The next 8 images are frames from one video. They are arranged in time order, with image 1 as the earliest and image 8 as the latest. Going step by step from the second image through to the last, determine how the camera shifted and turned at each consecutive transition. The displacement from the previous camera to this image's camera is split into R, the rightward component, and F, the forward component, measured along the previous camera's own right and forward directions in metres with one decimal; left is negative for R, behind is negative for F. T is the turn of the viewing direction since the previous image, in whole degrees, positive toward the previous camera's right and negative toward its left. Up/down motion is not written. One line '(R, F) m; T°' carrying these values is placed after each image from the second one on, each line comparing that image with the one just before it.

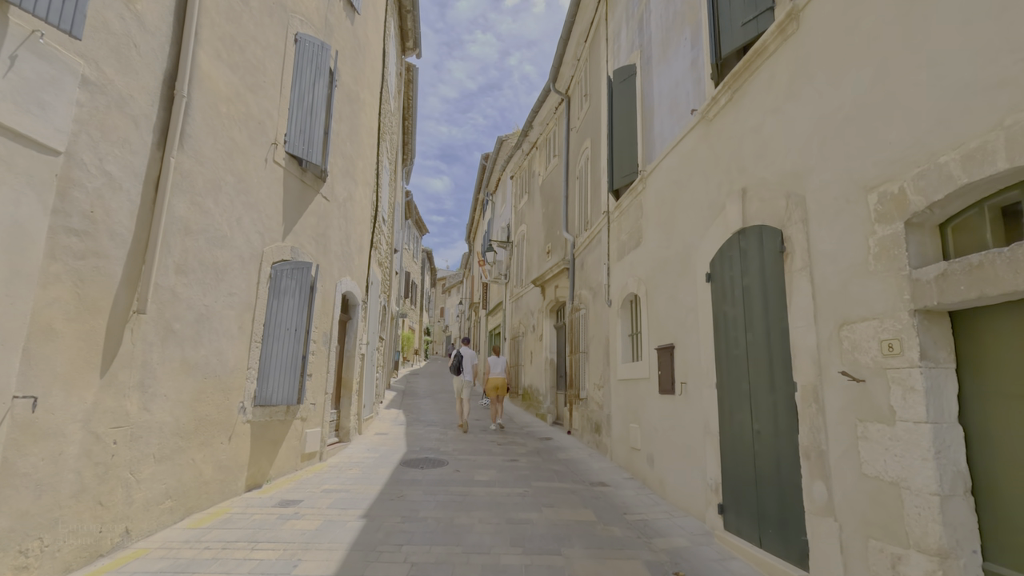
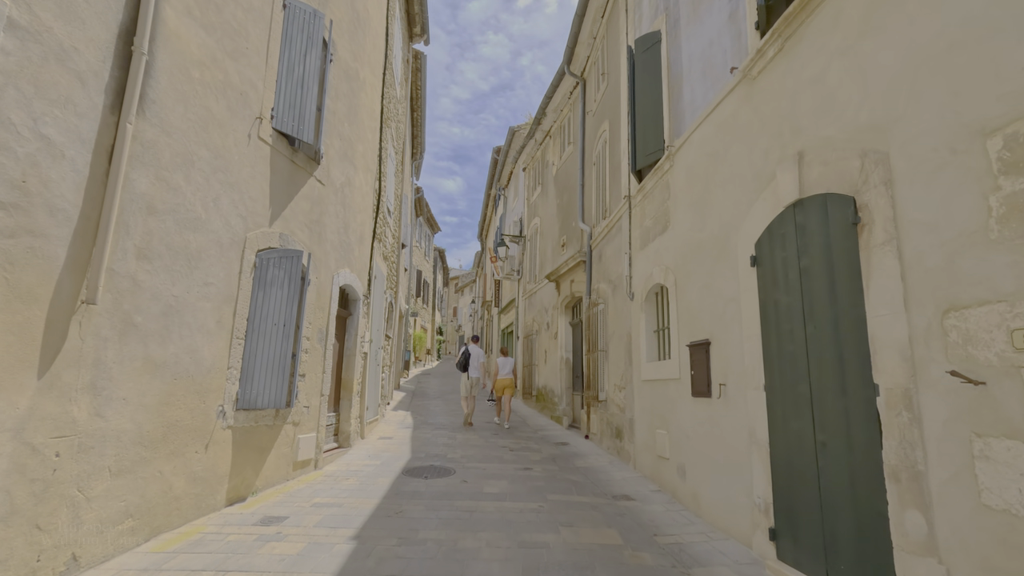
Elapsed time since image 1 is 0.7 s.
(0.0, +0.6) m; -1°
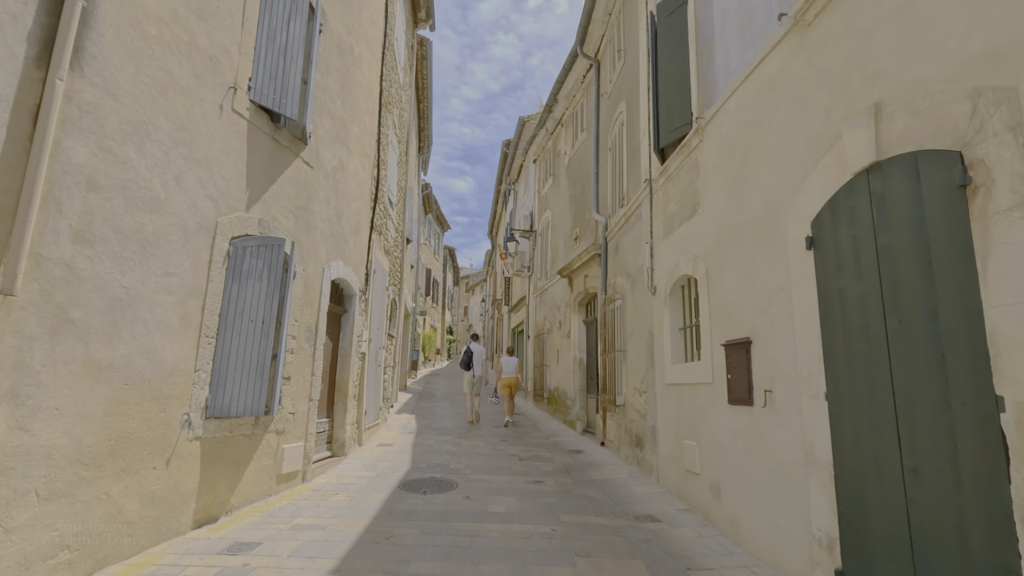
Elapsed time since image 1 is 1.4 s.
(0.0, +0.6) m; -1°
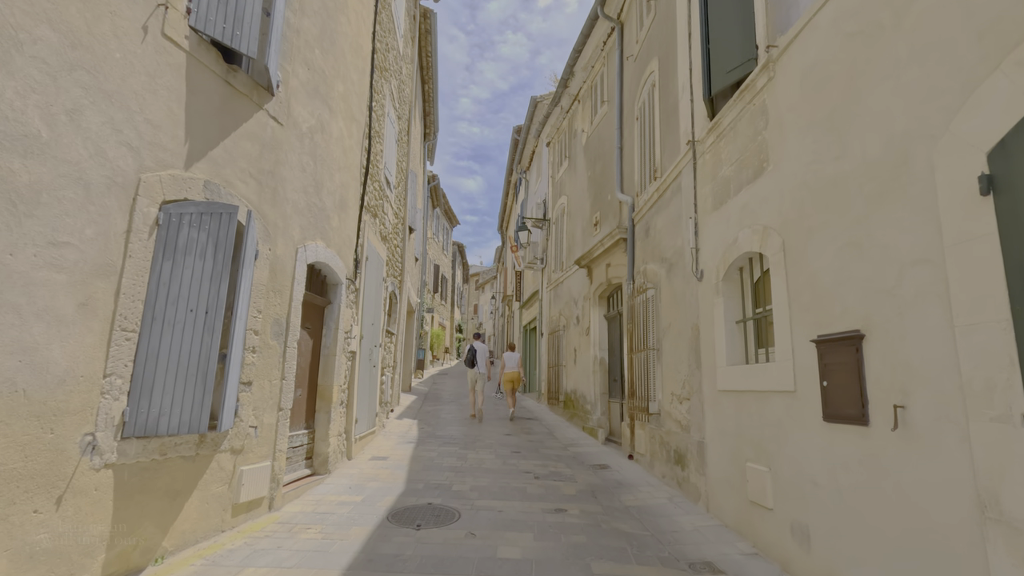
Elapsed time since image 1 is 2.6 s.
(0.0, +1.0) m; -1°
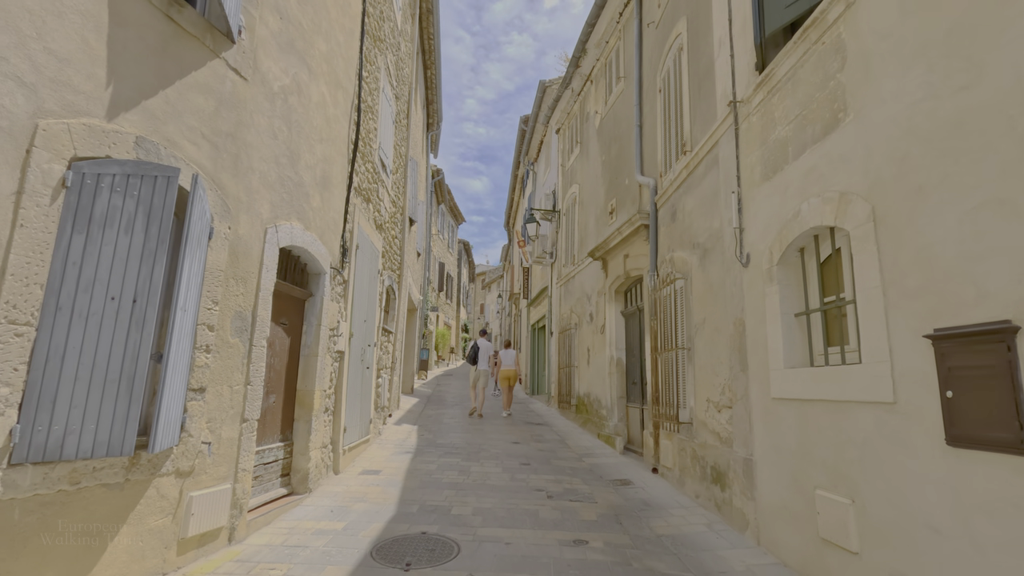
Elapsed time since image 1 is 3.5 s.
(0.0, +0.7) m; -1°
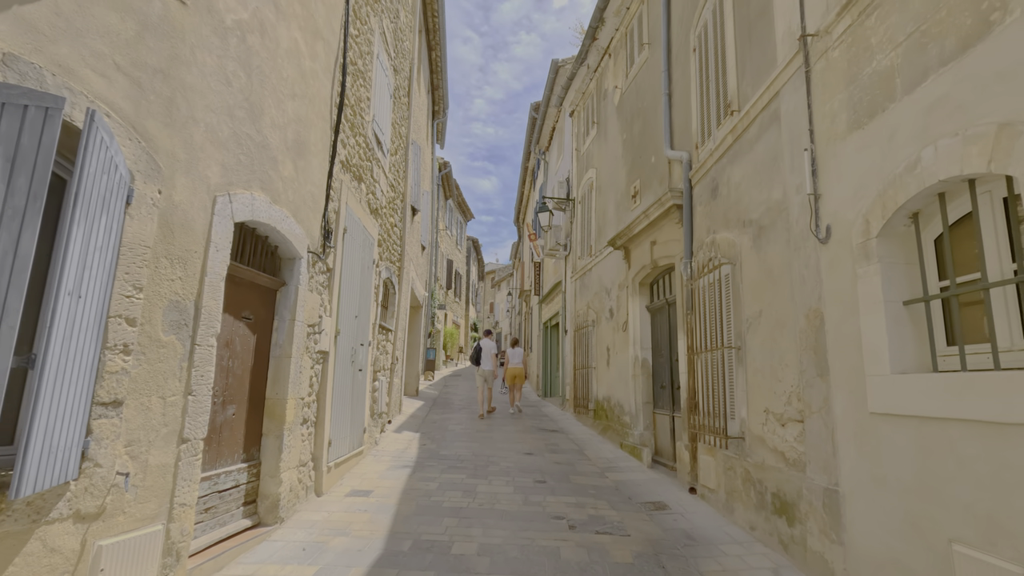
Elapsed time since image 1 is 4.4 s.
(0.0, +0.8) m; -1°
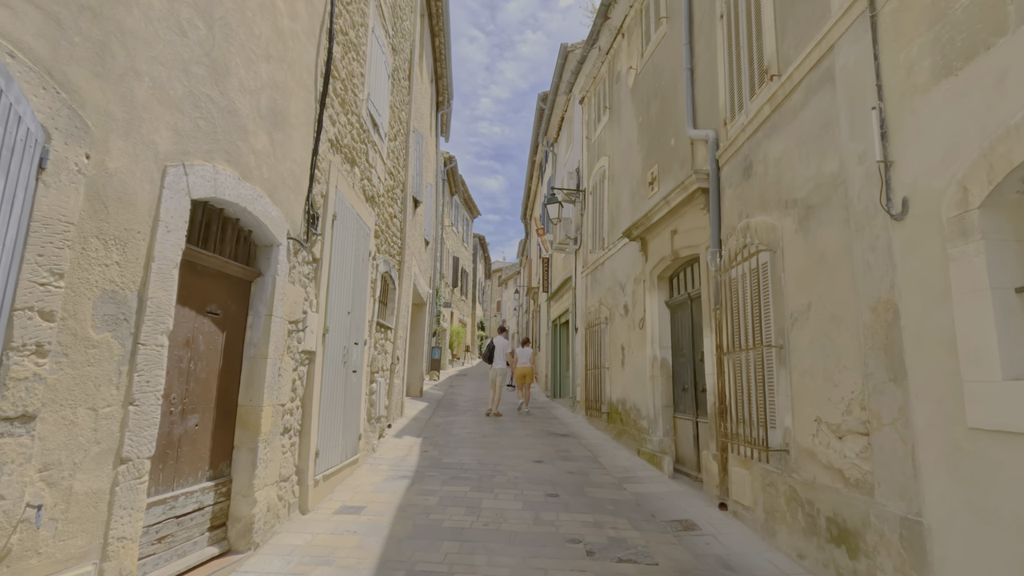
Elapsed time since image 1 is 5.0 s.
(0.0, +0.5) m; -1°
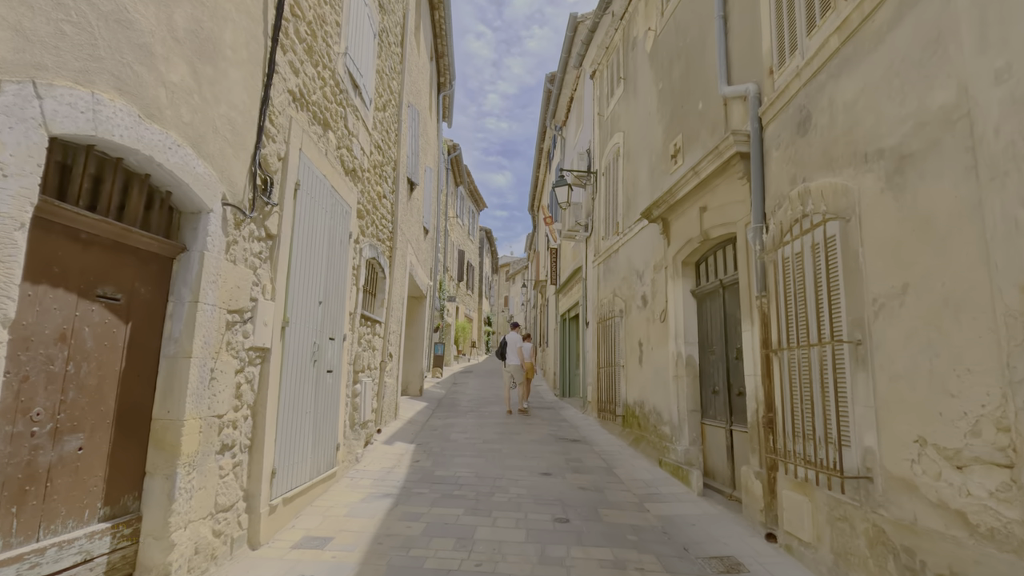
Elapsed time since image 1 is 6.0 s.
(+0.1, +0.8) m; -1°
